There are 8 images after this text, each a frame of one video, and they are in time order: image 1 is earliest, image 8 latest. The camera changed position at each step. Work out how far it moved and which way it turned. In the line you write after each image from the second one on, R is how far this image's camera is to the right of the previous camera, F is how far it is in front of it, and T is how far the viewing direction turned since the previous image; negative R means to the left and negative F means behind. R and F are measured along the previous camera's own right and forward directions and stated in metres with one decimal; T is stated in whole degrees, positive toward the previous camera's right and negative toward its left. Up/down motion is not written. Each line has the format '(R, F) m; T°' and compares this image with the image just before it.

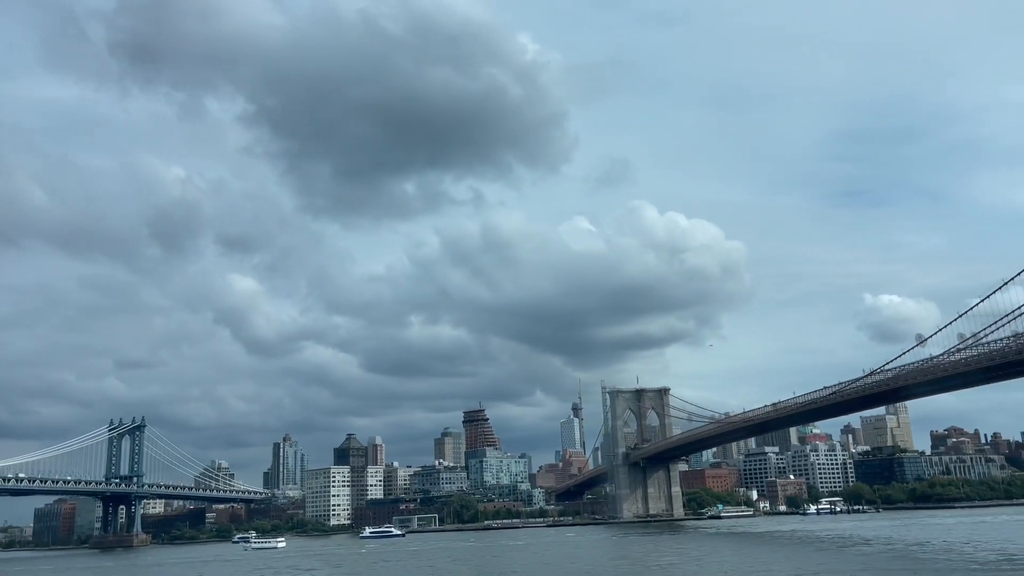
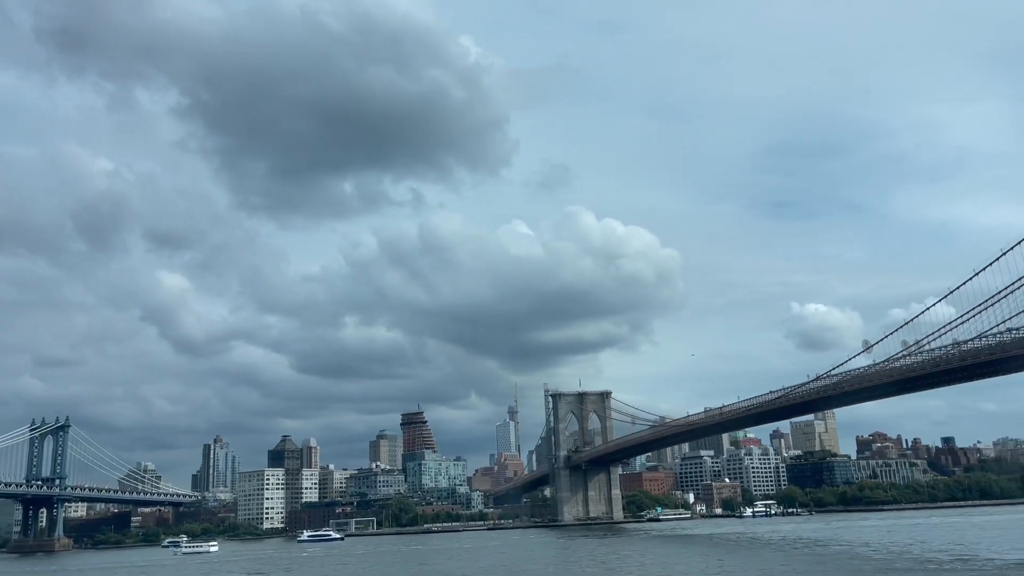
(-0.3, +0.1) m; +4°
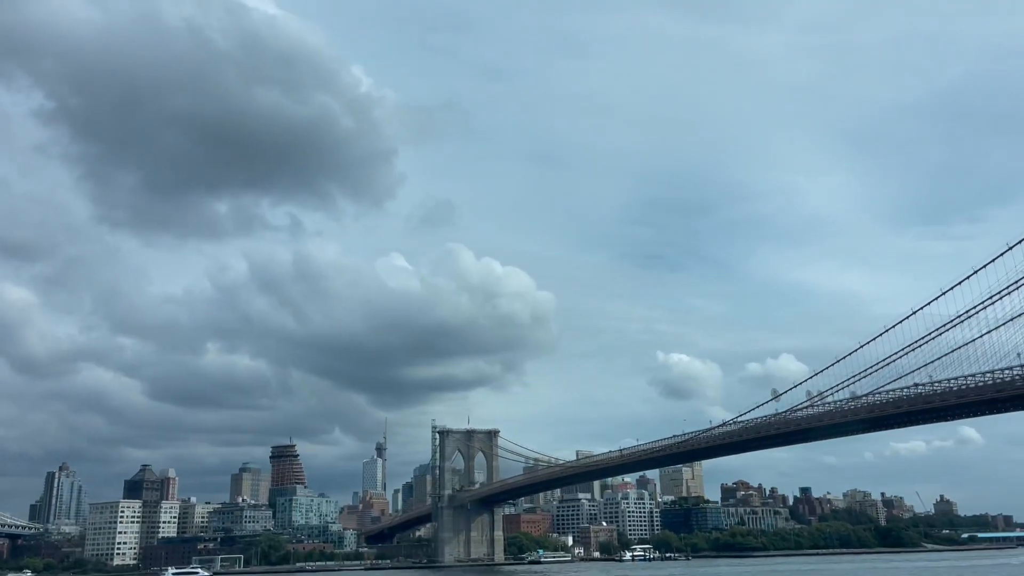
(-0.9, +0.3) m; +8°
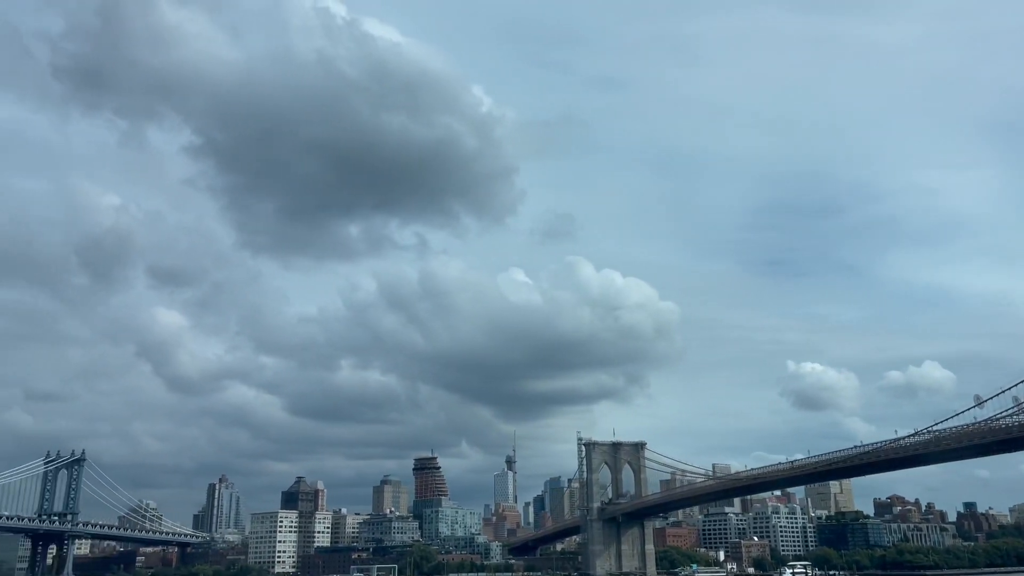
(-0.9, -0.2) m; -8°
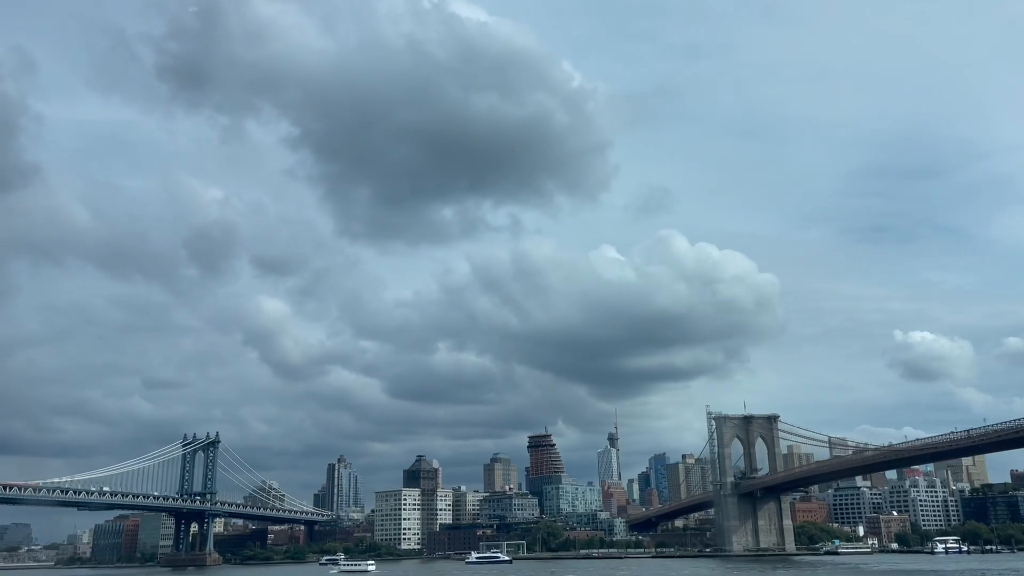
(-1.3, +0.3) m; -6°
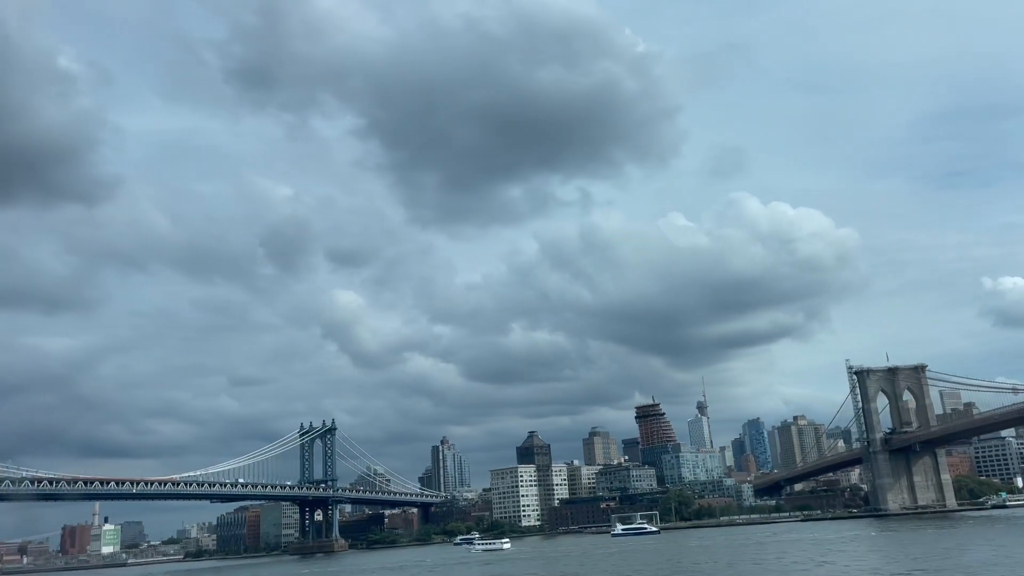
(-2.2, +1.0) m; -5°
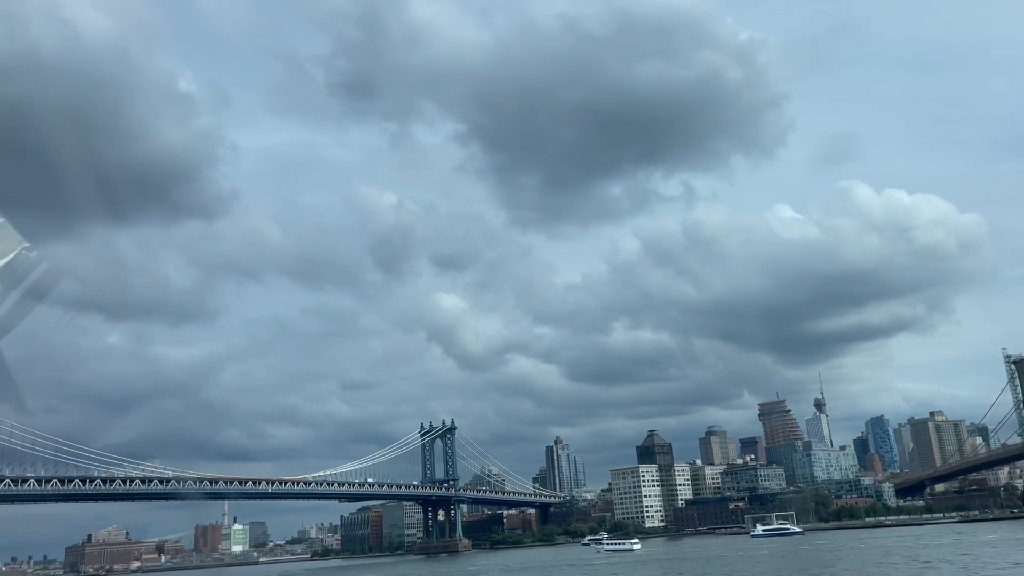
(-0.9, +0.6) m; -7°
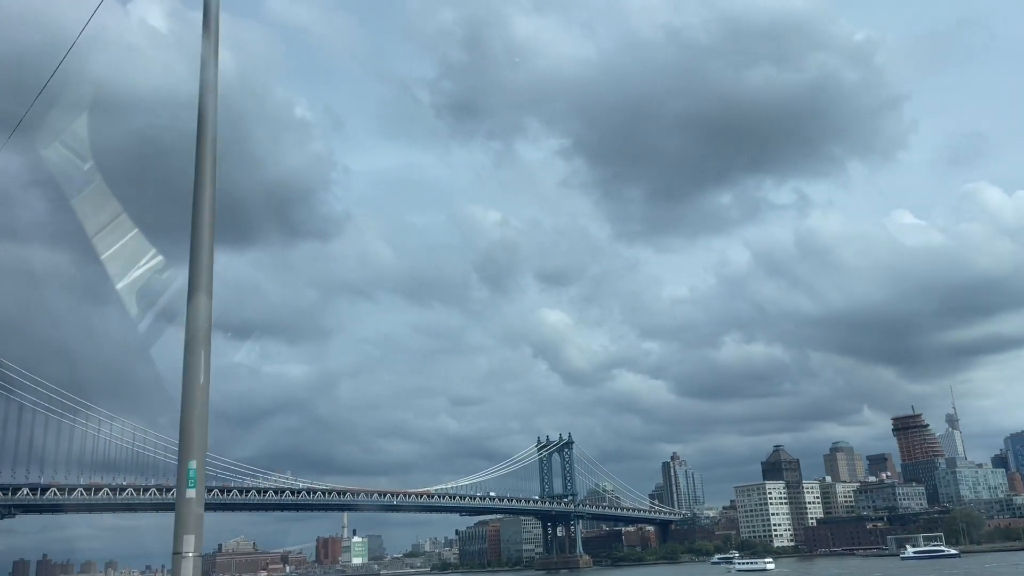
(-0.6, +0.5) m; -7°
